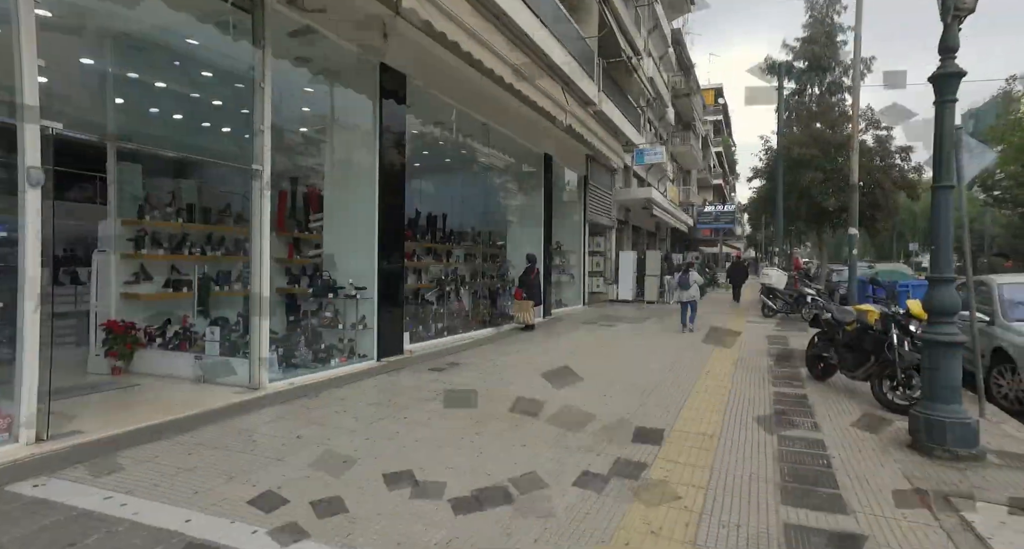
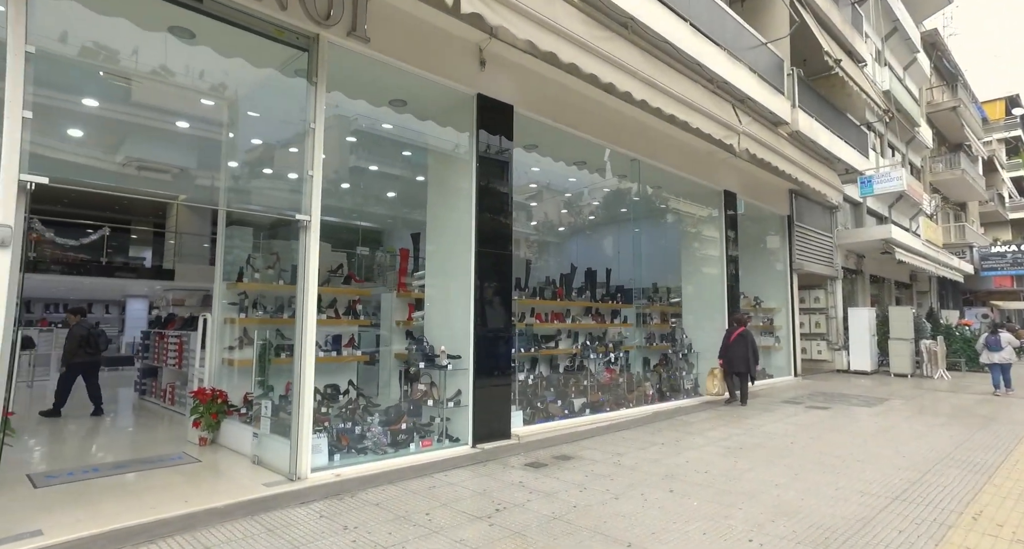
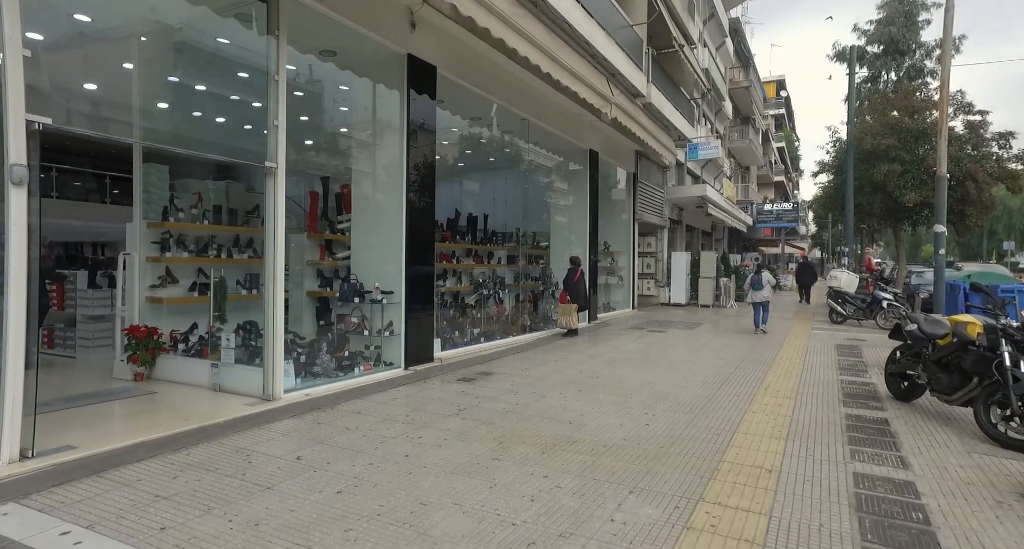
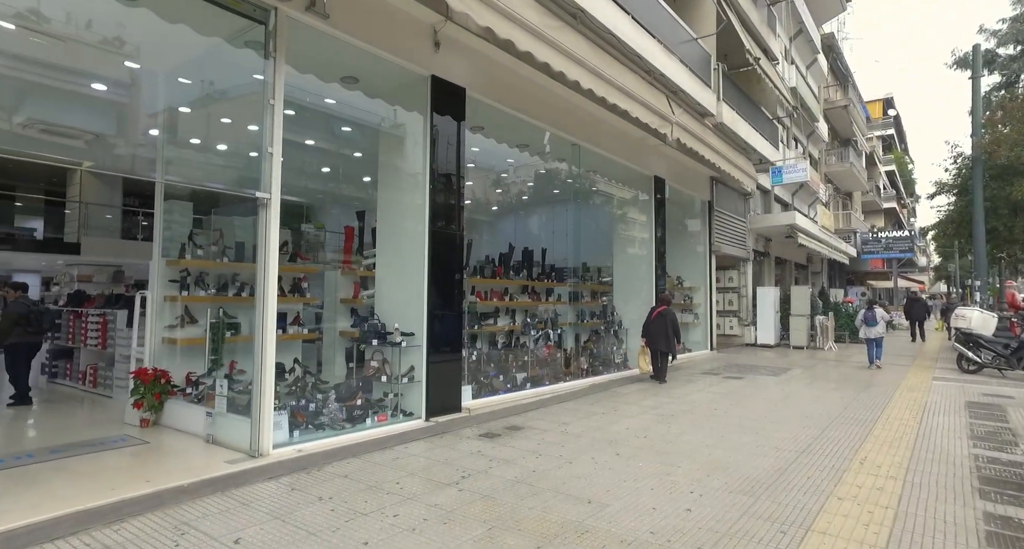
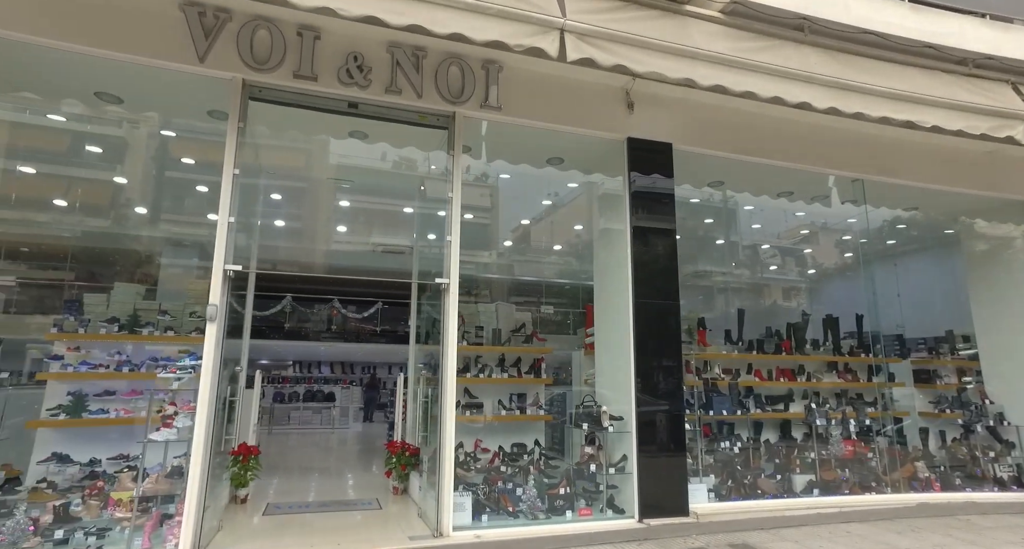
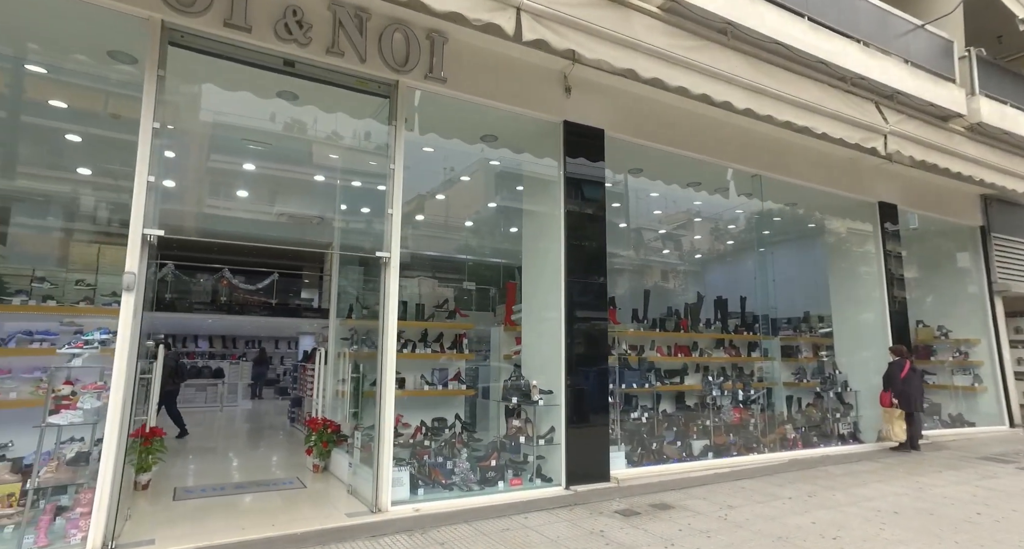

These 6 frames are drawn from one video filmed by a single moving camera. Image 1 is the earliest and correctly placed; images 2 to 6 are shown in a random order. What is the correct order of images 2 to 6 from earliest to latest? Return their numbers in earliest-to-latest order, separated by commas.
3, 4, 2, 6, 5
